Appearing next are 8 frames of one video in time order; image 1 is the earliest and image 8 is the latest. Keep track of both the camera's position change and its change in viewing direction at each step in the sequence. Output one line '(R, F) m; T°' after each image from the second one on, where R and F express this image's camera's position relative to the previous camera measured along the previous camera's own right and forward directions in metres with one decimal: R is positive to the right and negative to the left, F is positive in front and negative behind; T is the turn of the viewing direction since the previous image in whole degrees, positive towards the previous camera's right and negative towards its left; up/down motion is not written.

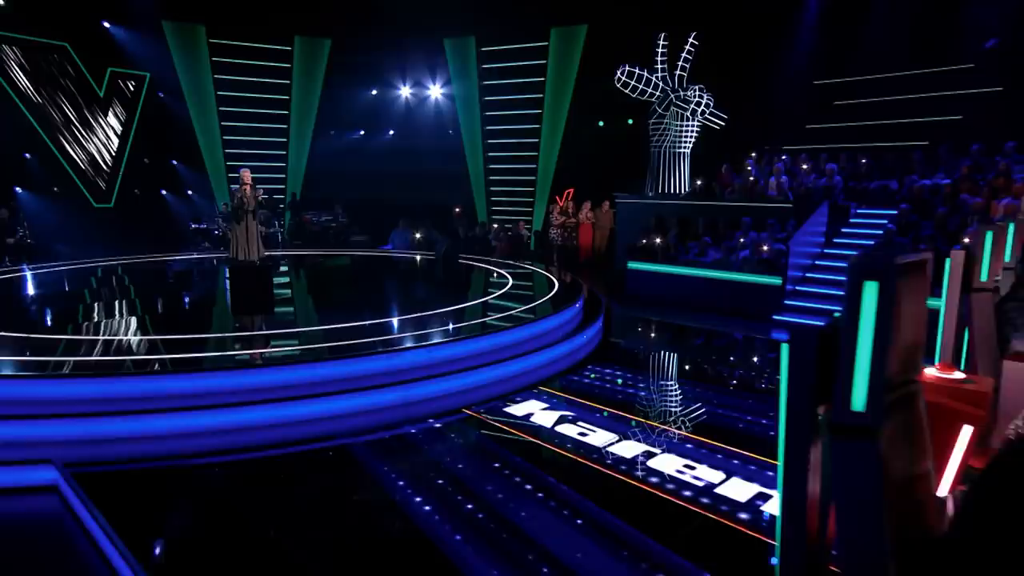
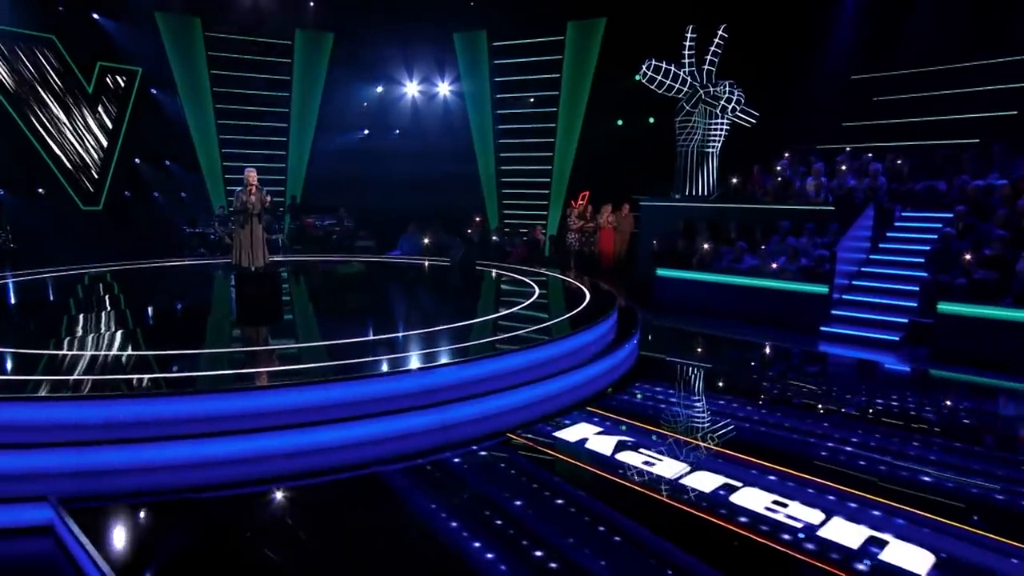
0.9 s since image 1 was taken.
(-0.4, +0.6) m; +1°
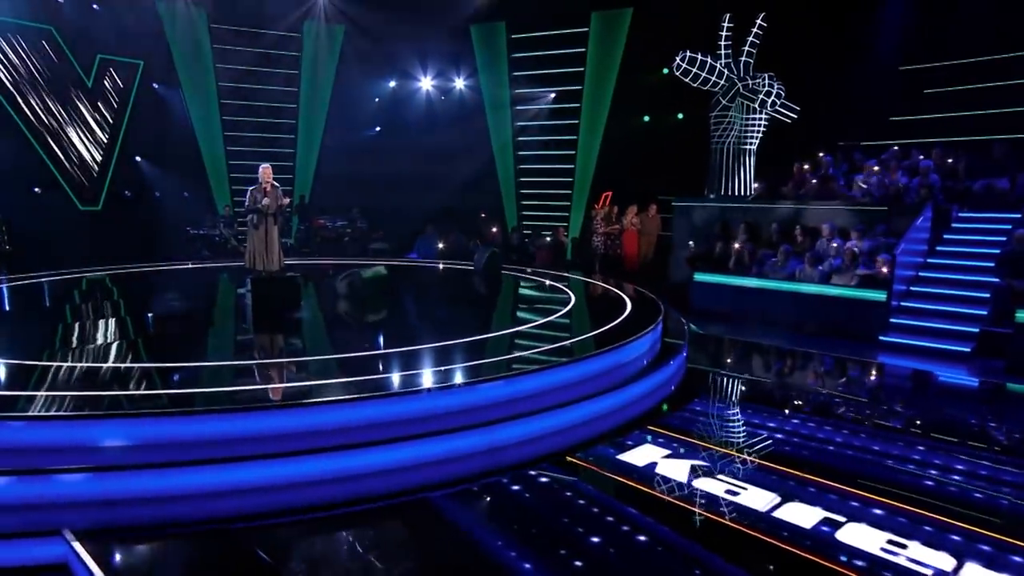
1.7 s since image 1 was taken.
(-0.4, +0.5) m; 0°
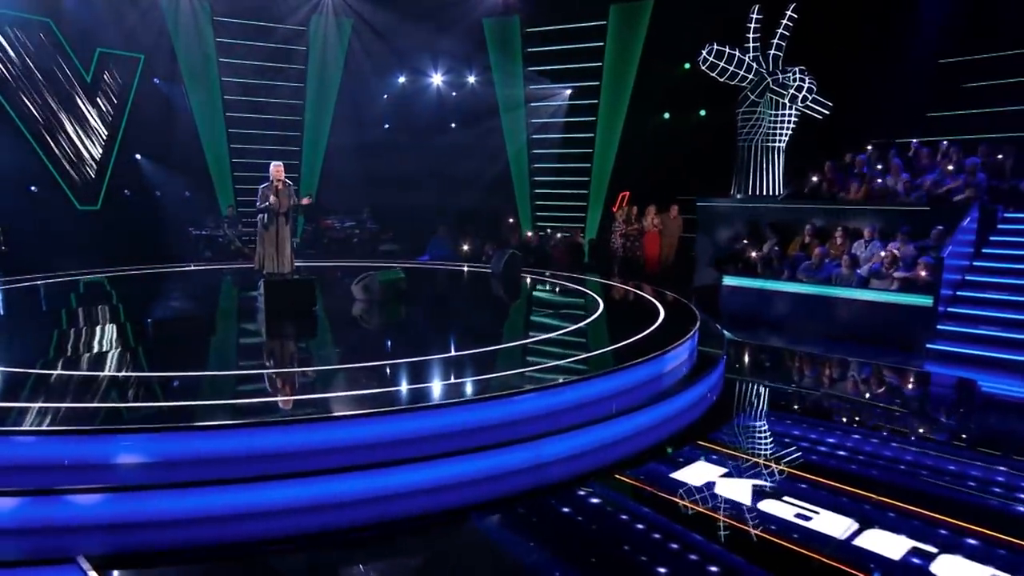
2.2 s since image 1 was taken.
(-0.2, +0.4) m; 0°
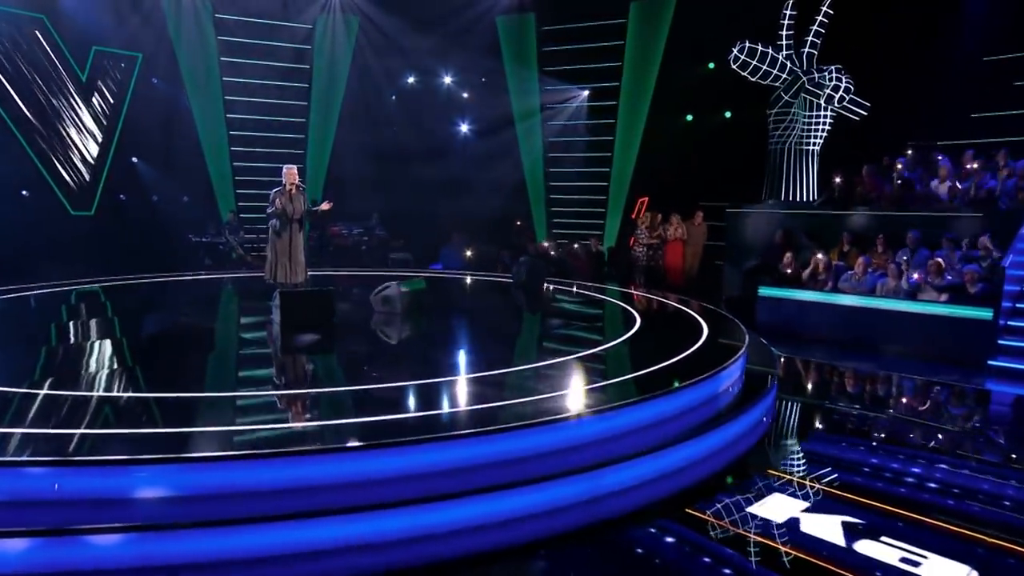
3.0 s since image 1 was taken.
(-0.3, +0.4) m; +1°
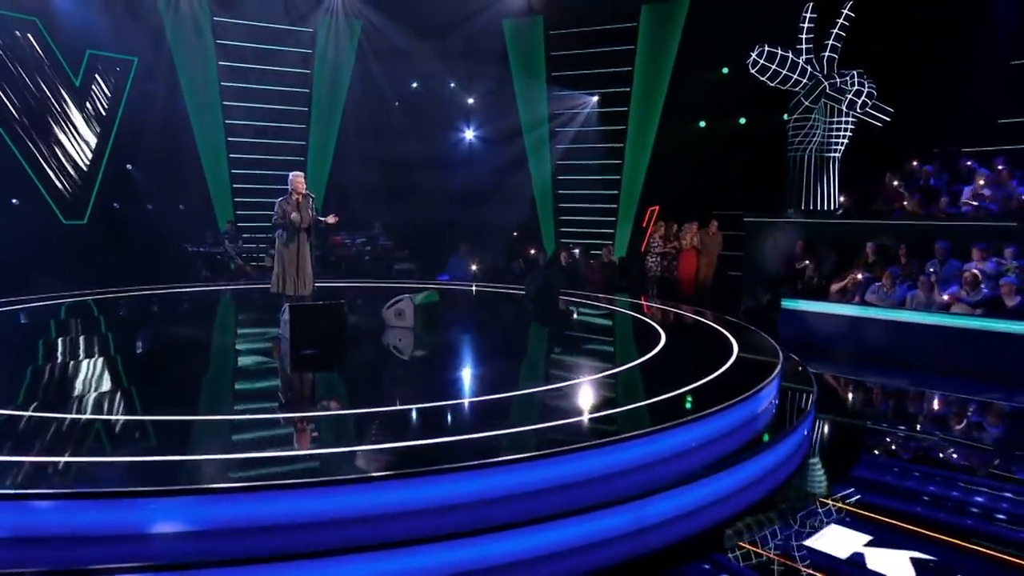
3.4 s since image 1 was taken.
(-0.2, +0.3) m; +1°
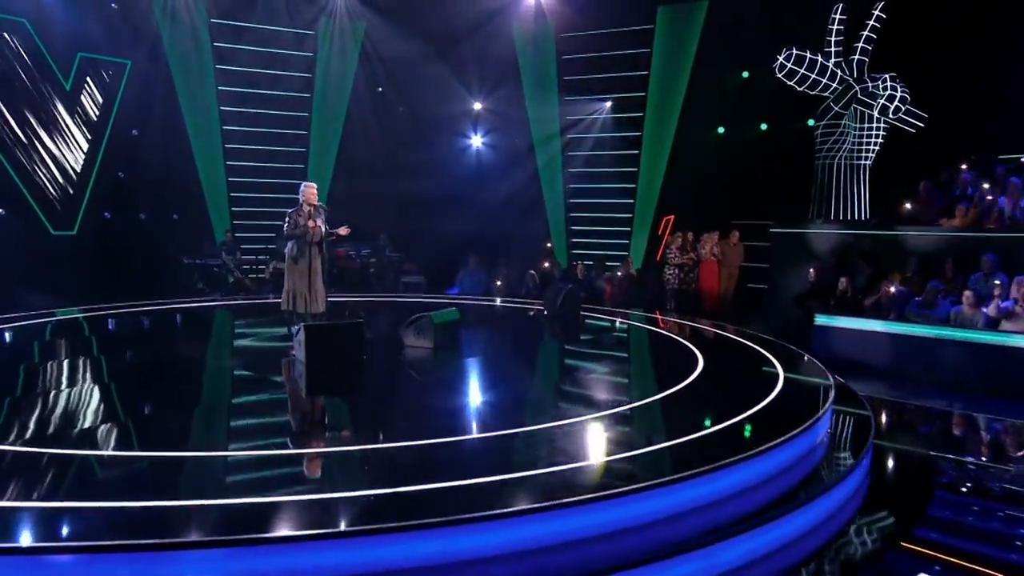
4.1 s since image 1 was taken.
(-0.3, +0.4) m; +1°
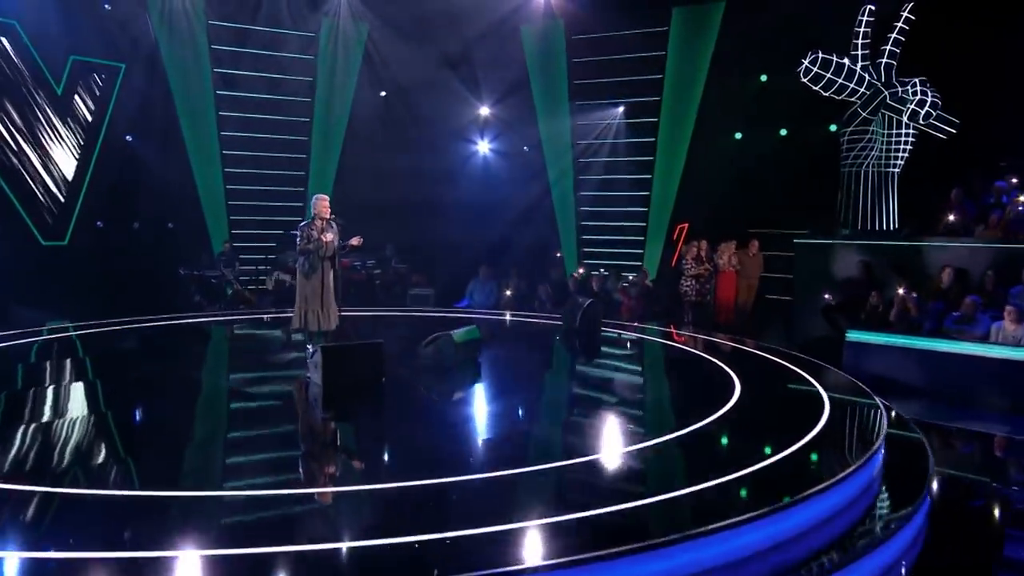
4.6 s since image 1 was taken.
(-0.2, +0.3) m; +1°
